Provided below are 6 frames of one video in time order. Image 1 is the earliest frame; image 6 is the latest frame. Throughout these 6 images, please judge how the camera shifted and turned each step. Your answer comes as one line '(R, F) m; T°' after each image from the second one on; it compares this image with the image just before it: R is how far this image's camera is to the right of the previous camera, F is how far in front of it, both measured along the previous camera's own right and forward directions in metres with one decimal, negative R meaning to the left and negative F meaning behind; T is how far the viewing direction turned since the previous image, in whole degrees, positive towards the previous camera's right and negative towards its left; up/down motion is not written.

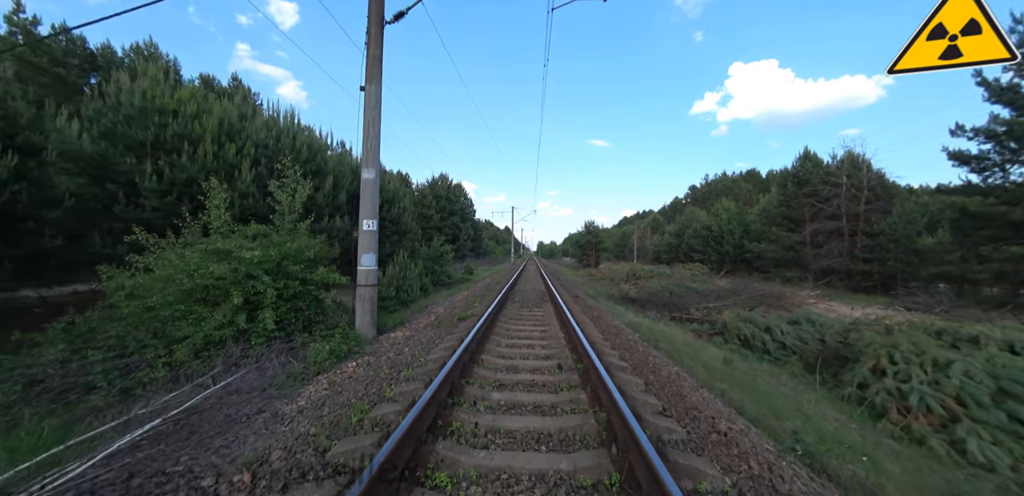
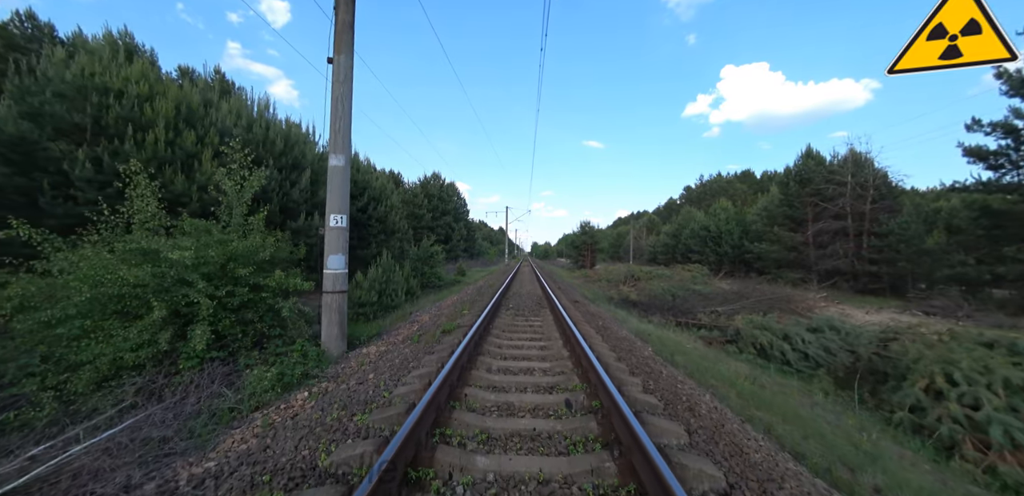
(0.0, +1.2) m; +1°
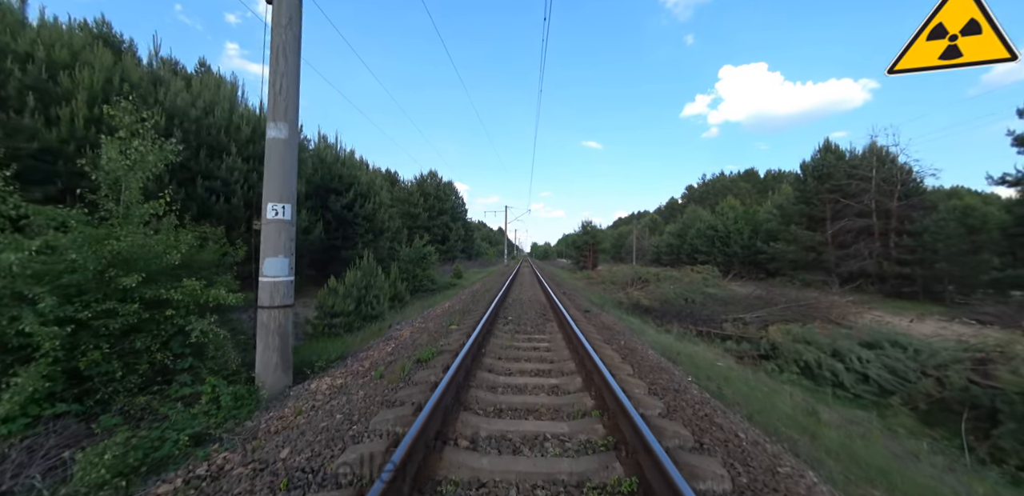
(0.0, +1.7) m; 0°
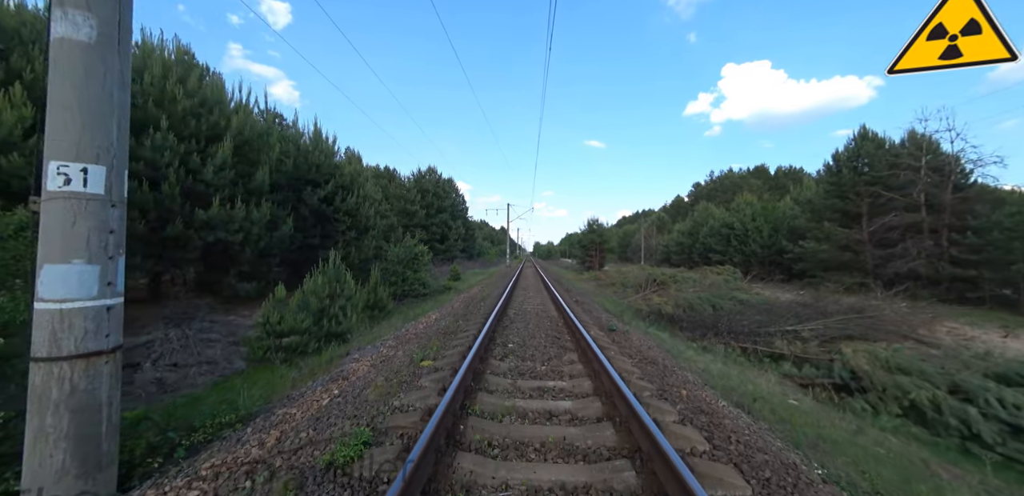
(0.0, +2.4) m; 0°
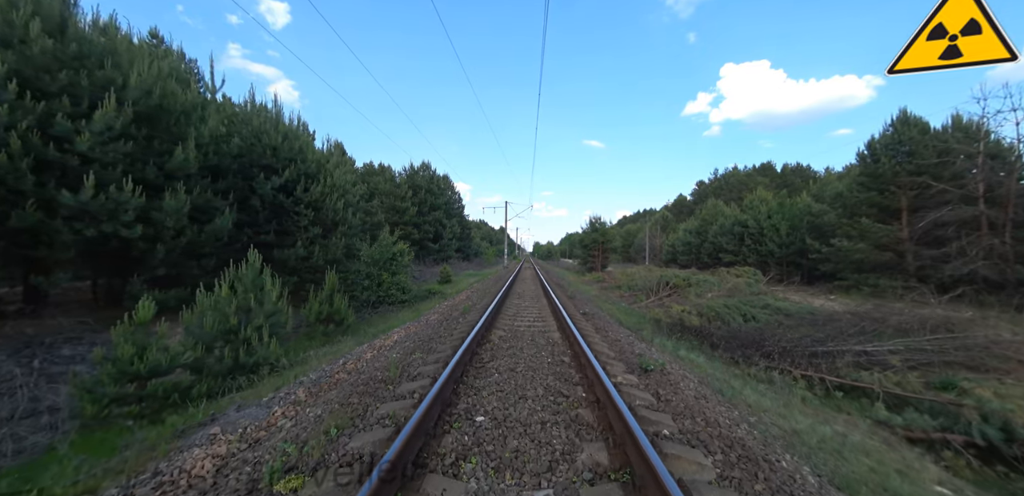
(+0.3, +2.7) m; 0°
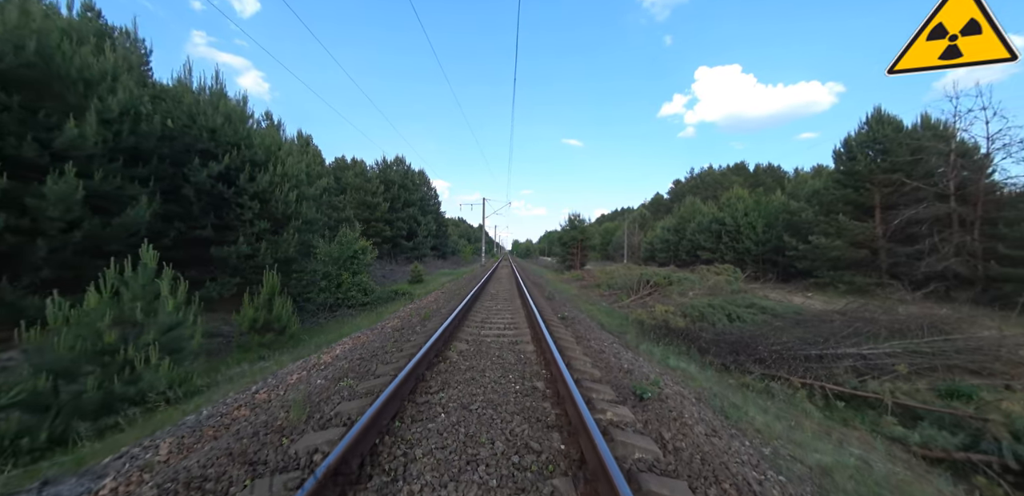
(+0.3, +1.2) m; +3°
